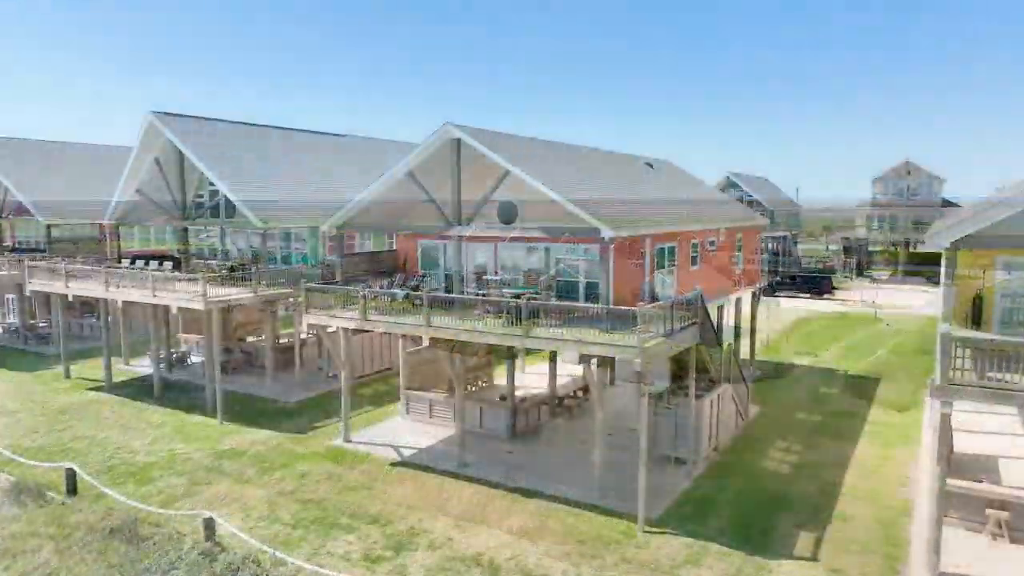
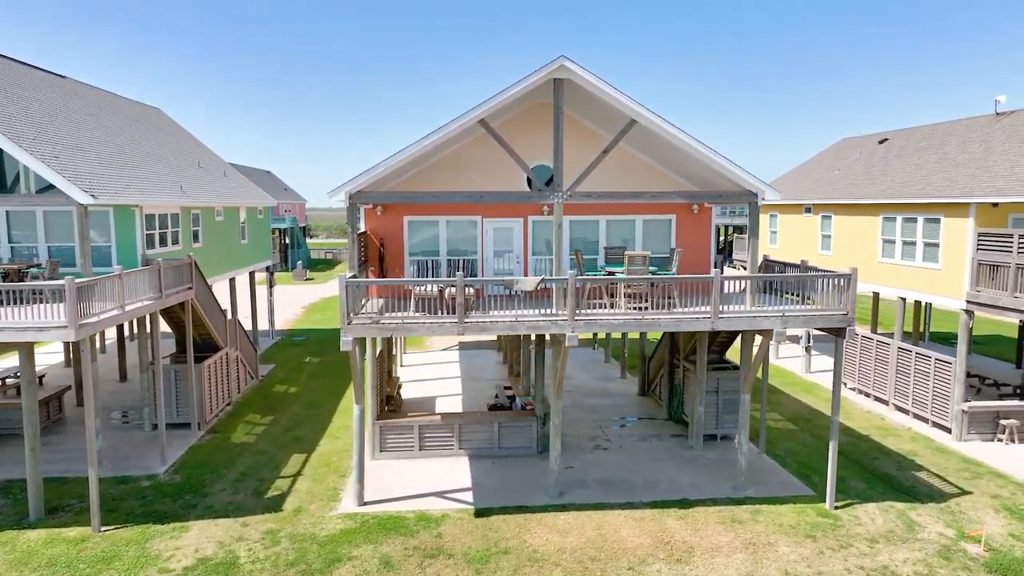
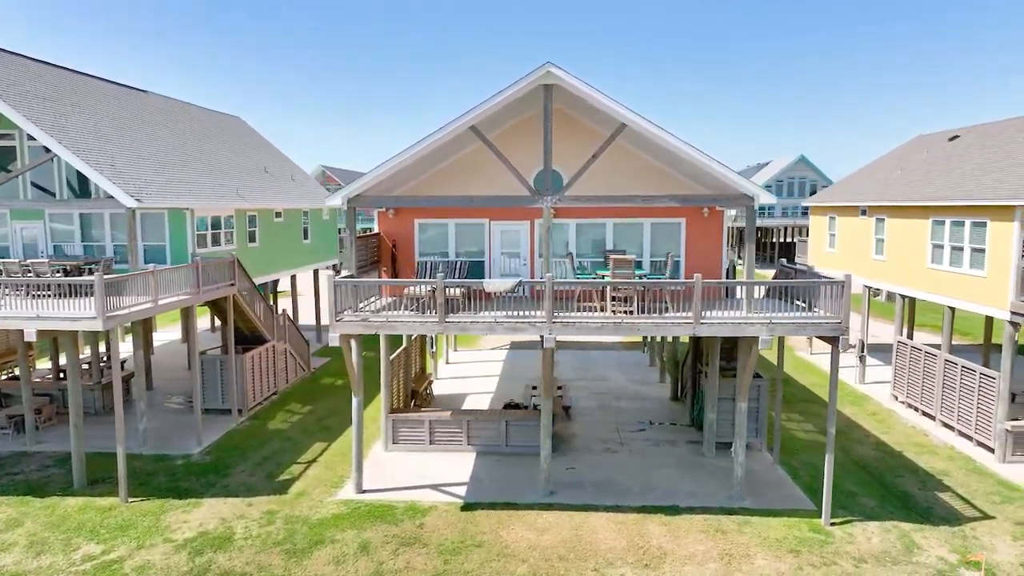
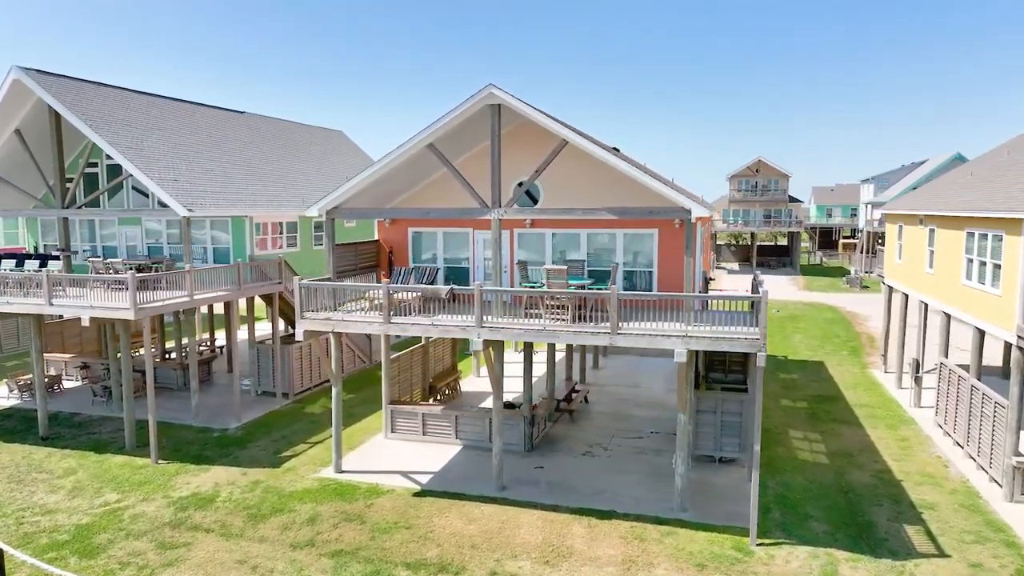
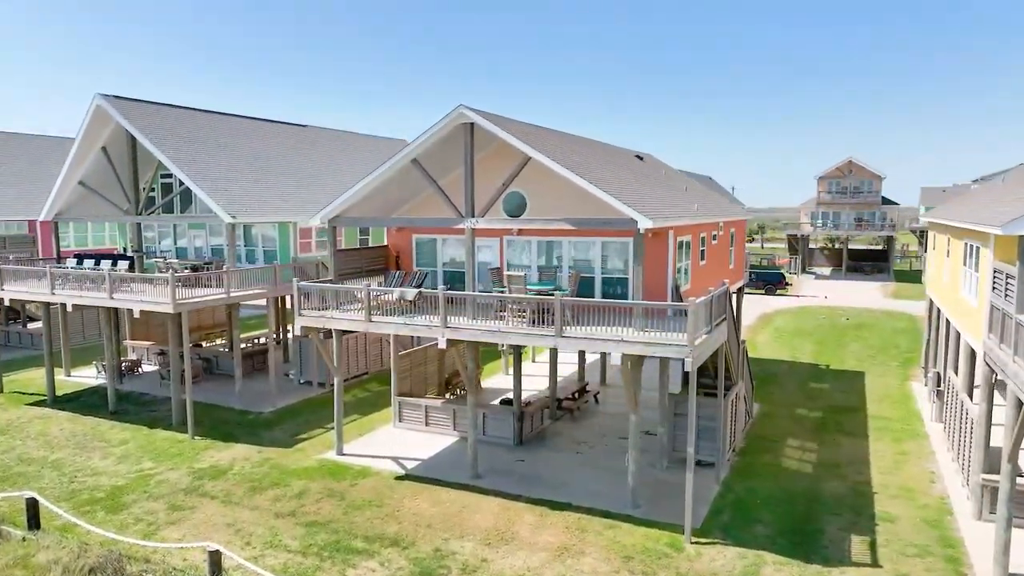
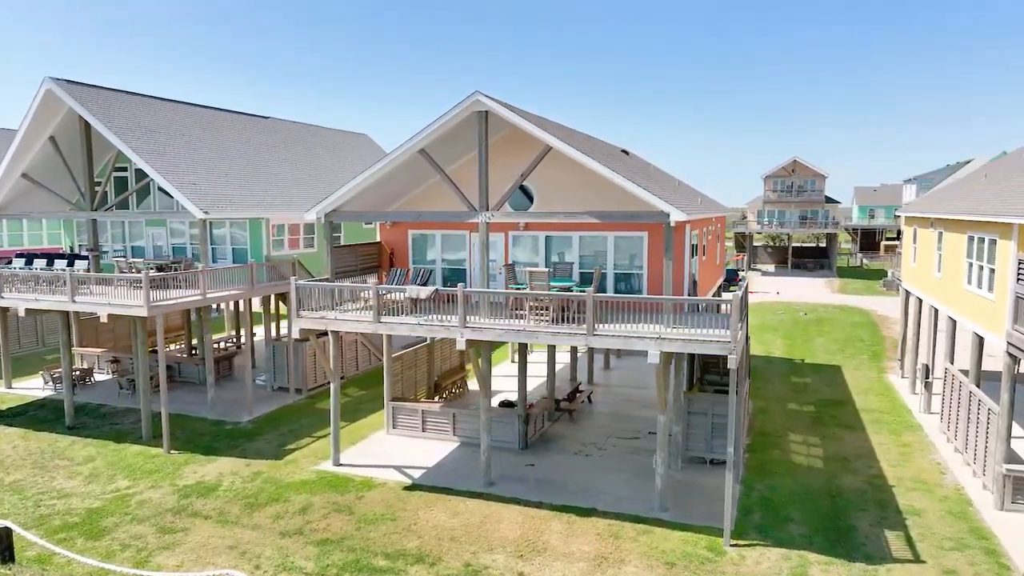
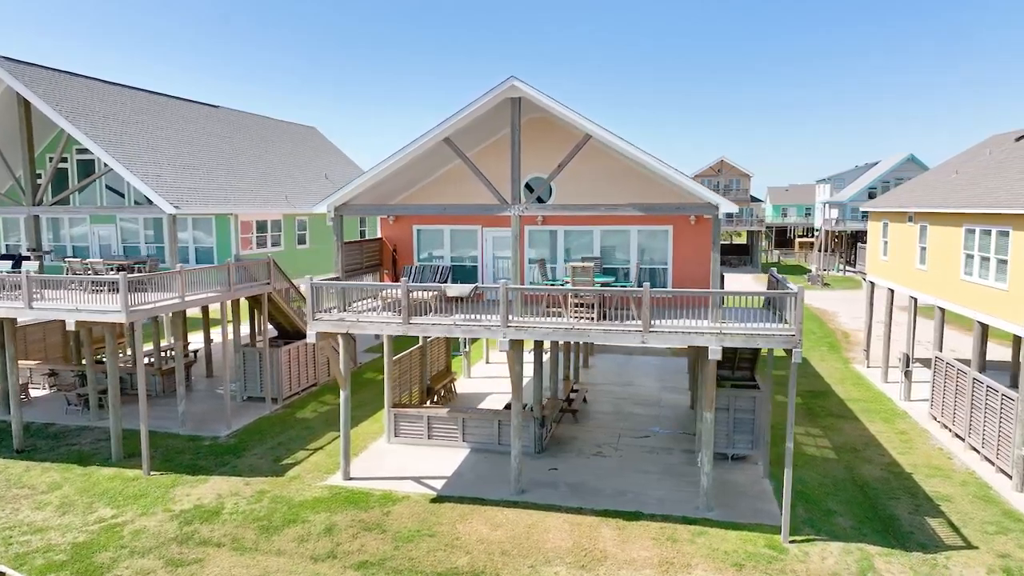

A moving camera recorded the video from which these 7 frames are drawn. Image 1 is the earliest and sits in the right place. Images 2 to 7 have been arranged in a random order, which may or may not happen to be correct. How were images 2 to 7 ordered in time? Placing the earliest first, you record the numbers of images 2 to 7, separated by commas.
5, 6, 4, 7, 3, 2
